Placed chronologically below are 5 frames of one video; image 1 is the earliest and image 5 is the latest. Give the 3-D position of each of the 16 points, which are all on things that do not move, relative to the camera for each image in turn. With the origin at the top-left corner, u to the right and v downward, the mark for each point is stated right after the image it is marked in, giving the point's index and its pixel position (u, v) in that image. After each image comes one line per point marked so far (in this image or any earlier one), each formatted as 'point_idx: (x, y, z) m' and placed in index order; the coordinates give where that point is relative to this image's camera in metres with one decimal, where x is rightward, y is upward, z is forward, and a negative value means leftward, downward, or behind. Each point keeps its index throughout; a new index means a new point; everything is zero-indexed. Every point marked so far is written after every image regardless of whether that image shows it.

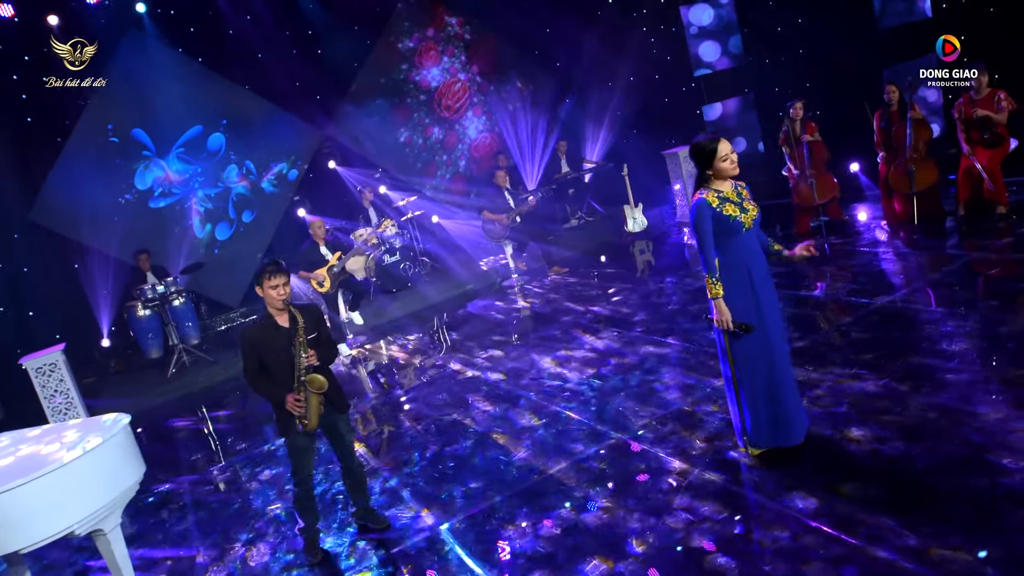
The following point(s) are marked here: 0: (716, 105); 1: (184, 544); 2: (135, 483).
0: (+3.1, +2.8, +11.5) m
1: (-2.2, -1.7, +5.0) m
2: (-2.1, -1.1, +4.2) m
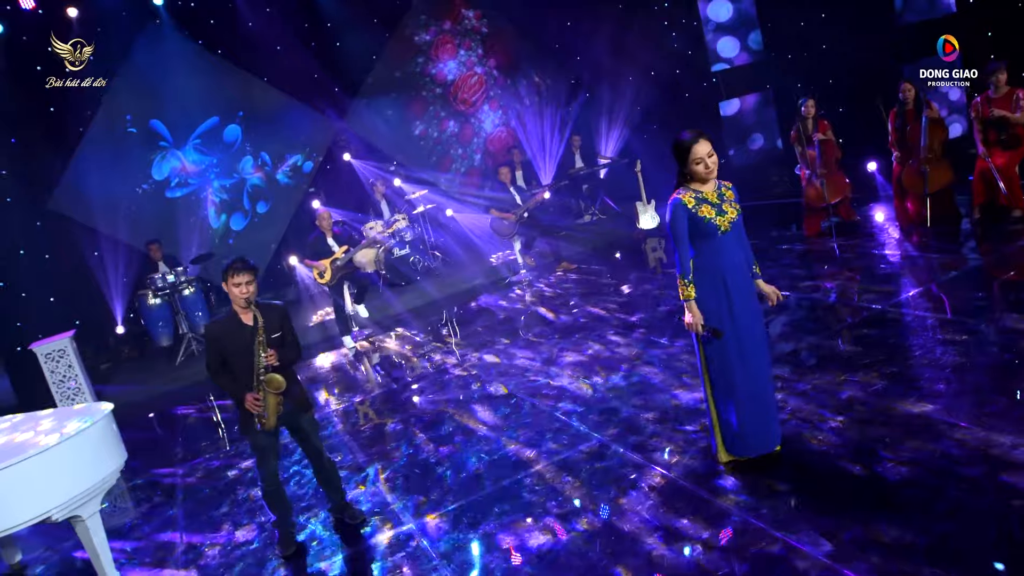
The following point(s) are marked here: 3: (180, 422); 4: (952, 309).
0: (+3.3, +2.8, +11.3) m
1: (-2.4, -1.6, +5.1) m
2: (-2.2, -1.0, +4.2) m
3: (-3.4, -1.4, +7.7) m
4: (+3.1, -0.2, +5.4) m
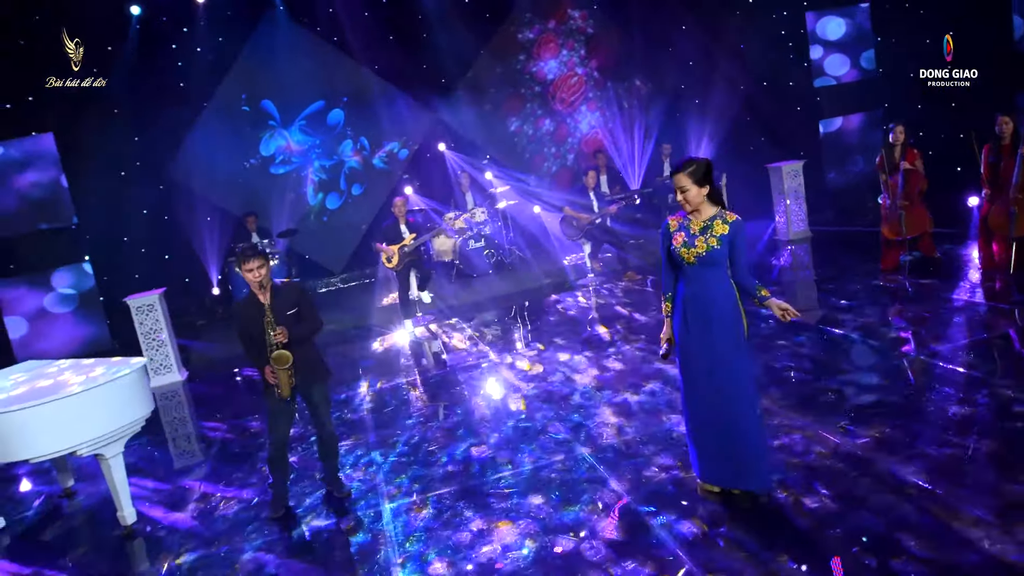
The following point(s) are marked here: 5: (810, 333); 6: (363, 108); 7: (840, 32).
0: (+4.6, +2.4, +10.7) m
1: (-2.4, -1.4, +5.6) m
2: (-2.3, -0.8, +4.7) m
3: (-2.9, -1.0, +8.3) m
4: (+3.2, -0.5, +5.0) m
5: (+2.6, -0.4, +6.6) m
6: (-2.3, +2.9, +12.0) m
7: (+4.6, +3.6, +10.5) m
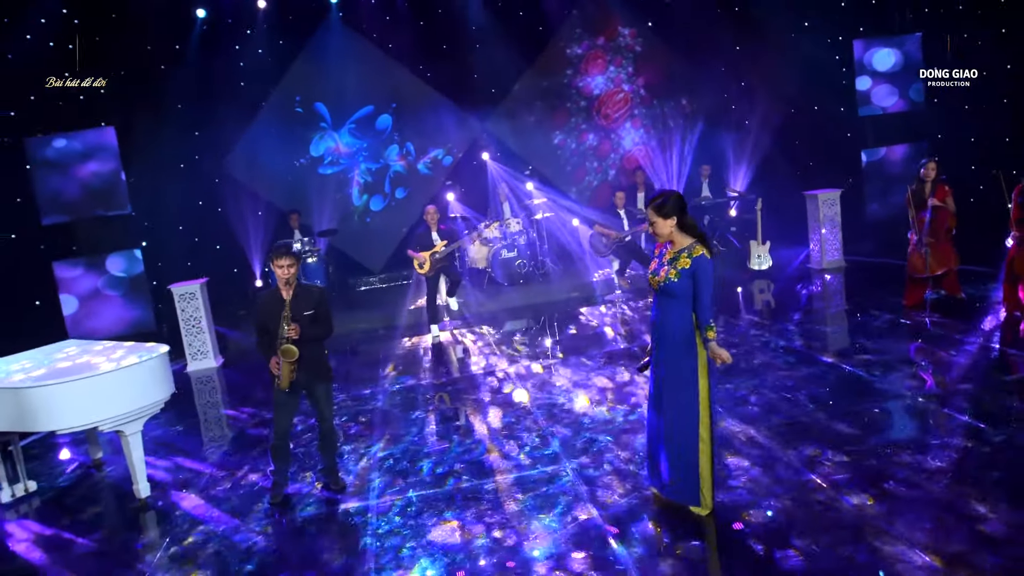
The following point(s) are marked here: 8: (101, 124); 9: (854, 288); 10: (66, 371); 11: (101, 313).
0: (+5.2, +1.9, +10.6) m
1: (-2.4, -1.4, +6.0) m
2: (-2.4, -0.8, +5.1) m
3: (-2.7, -1.0, +8.7) m
4: (+3.2, -0.8, +5.0) m
5: (+2.7, -0.7, +6.6) m
6: (-1.6, +2.8, +12.3) m
7: (+5.2, +3.1, +10.4) m
8: (-5.4, +2.2, +9.9) m
9: (+4.2, 0.0, +9.3) m
10: (-2.8, -0.5, +4.8) m
11: (-5.6, -0.4, +10.2) m
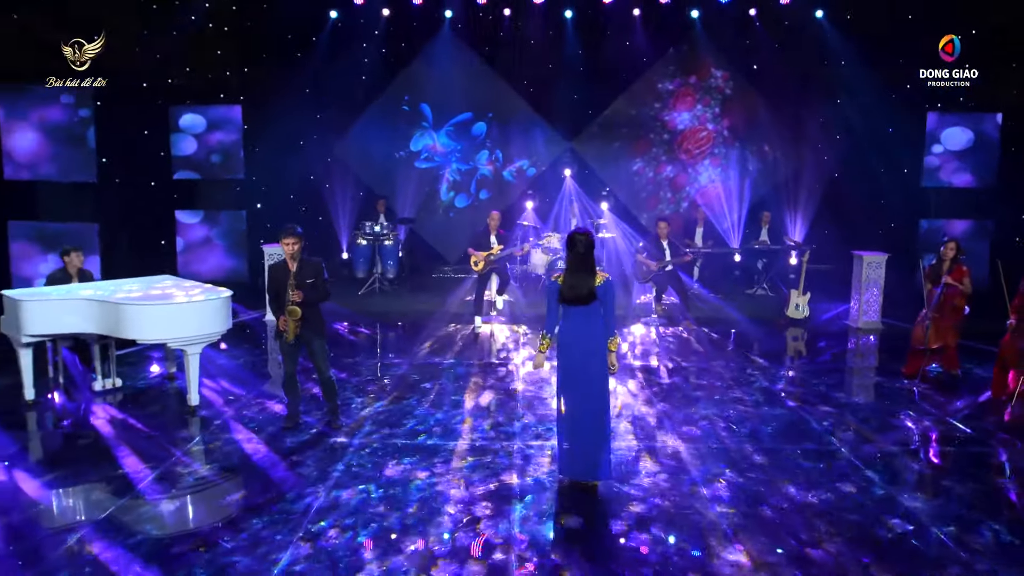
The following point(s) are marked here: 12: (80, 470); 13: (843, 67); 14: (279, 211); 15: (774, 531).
0: (+6.1, +0.9, +10.7) m
1: (-2.5, -1.0, +7.3) m
2: (-2.5, -0.4, +6.4) m
3: (-2.3, -0.6, +10.1) m
4: (+2.9, -1.4, +5.5) m
5: (+2.7, -1.2, +7.2) m
6: (-0.1, +2.9, +13.5) m
7: (+6.3, +2.1, +10.5) m
8: (-4.3, +2.9, +11.6) m
9: (+4.7, -0.8, +9.6) m
10: (-3.0, -0.1, +6.2) m
11: (-4.8, +0.5, +12.0) m
12: (-3.1, -1.3, +5.4) m
13: (+5.2, +3.5, +11.9) m
14: (-3.9, +1.2, +12.3) m
15: (+1.7, -1.4, +4.7) m
